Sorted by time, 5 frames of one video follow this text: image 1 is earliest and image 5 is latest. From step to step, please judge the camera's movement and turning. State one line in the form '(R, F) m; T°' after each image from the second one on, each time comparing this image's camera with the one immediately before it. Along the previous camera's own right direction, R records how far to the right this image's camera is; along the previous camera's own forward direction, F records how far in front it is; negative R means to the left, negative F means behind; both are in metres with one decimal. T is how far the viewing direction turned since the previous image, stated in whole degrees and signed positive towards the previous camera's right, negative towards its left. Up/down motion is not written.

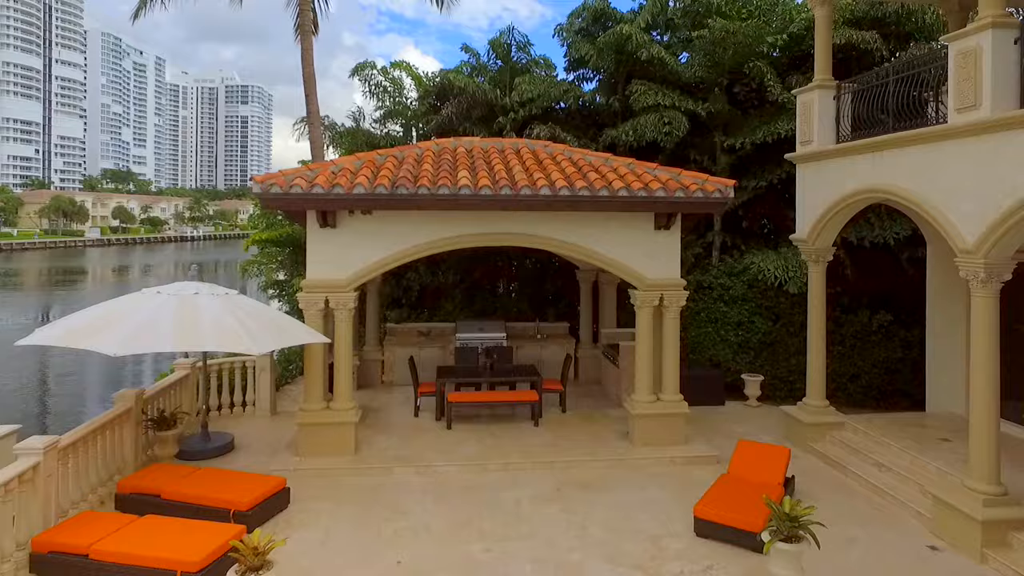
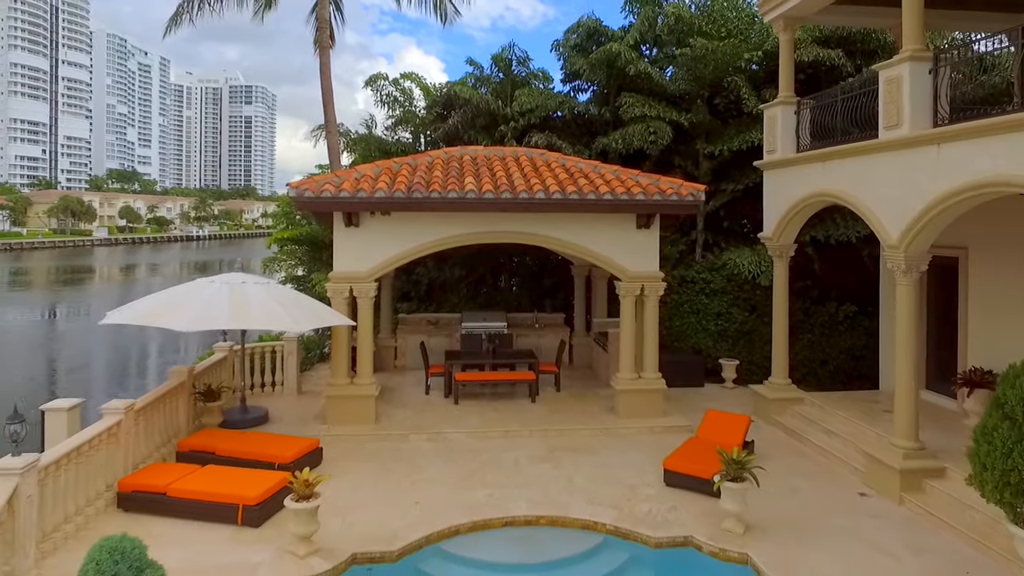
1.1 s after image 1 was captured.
(0.0, -1.4) m; 0°
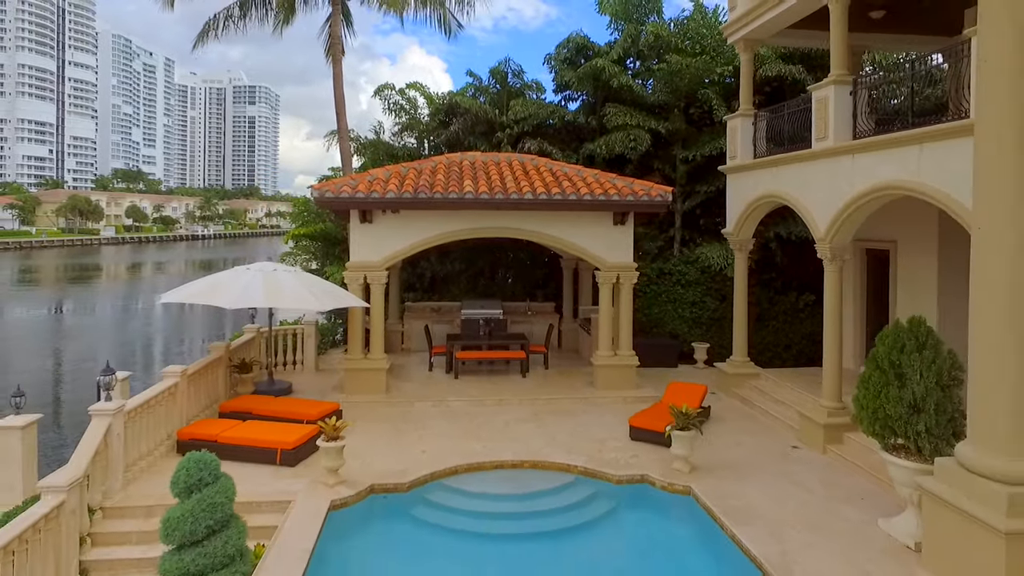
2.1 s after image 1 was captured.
(+0.1, -1.7) m; 0°
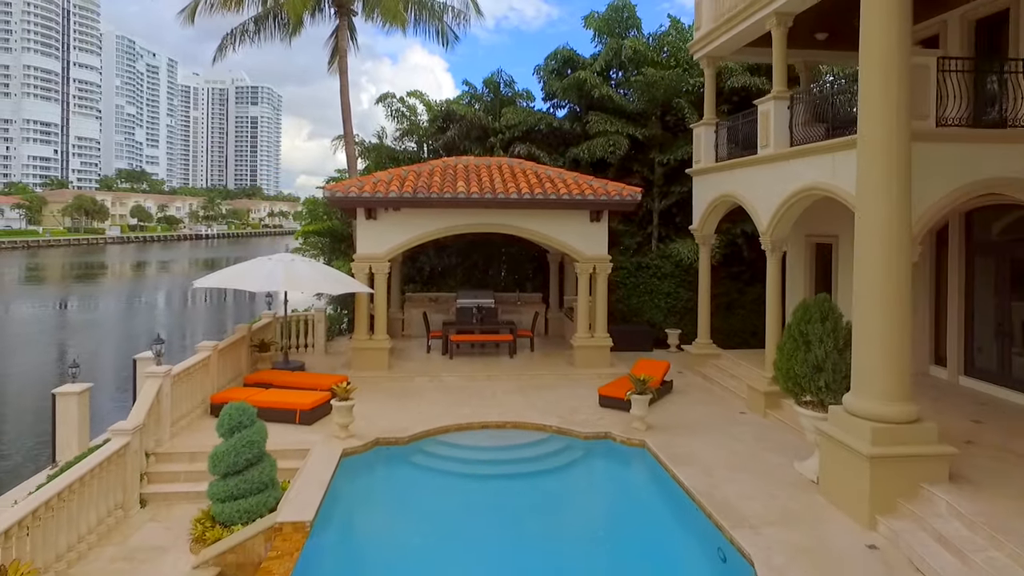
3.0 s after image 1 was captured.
(+0.2, -1.6) m; 0°
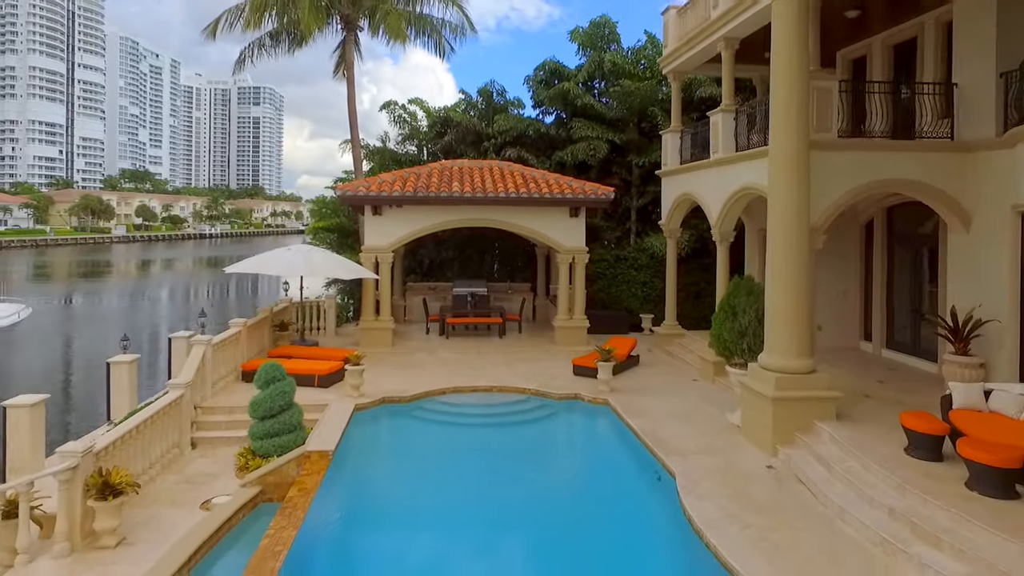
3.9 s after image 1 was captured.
(+0.2, -2.0) m; 0°
